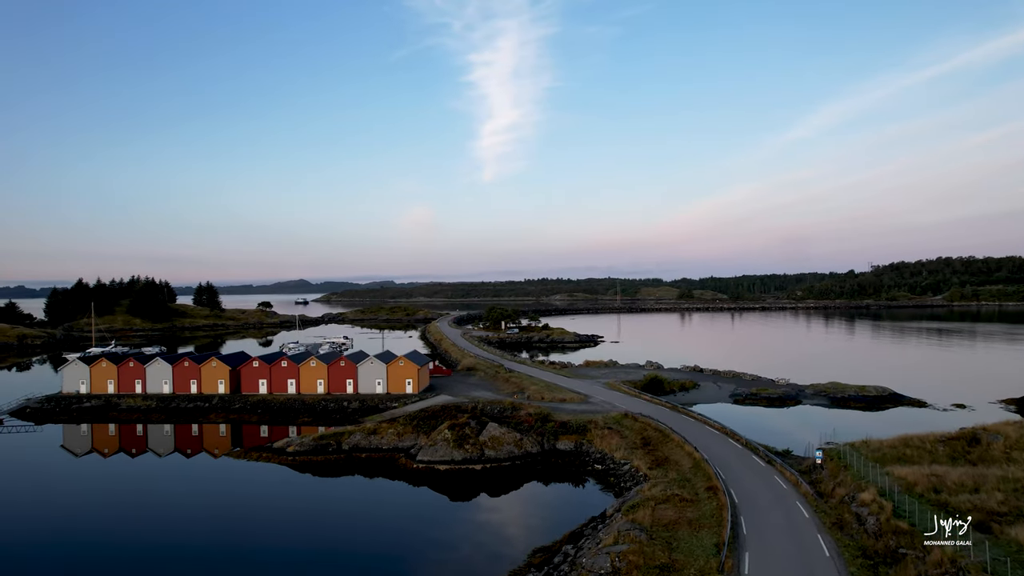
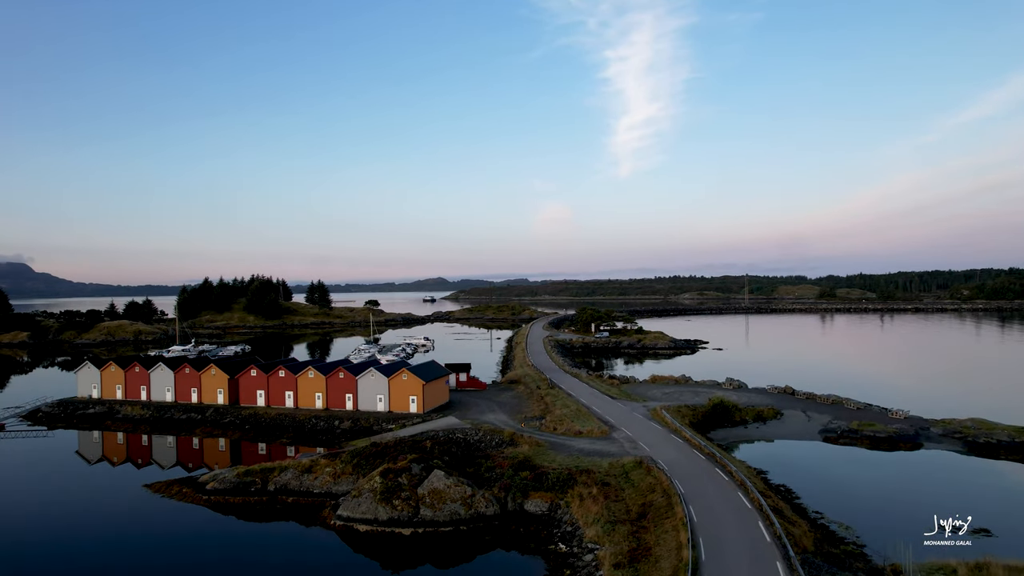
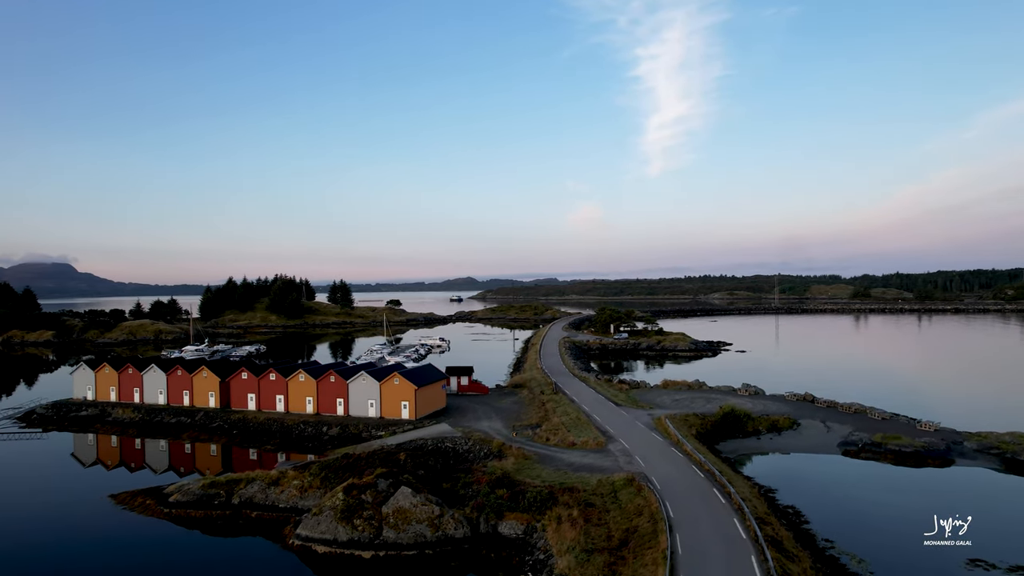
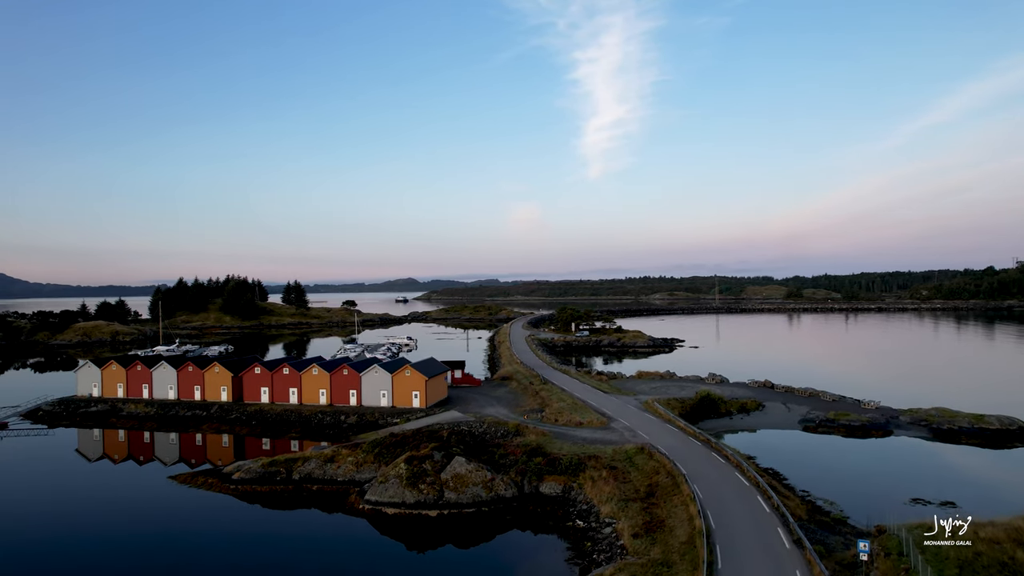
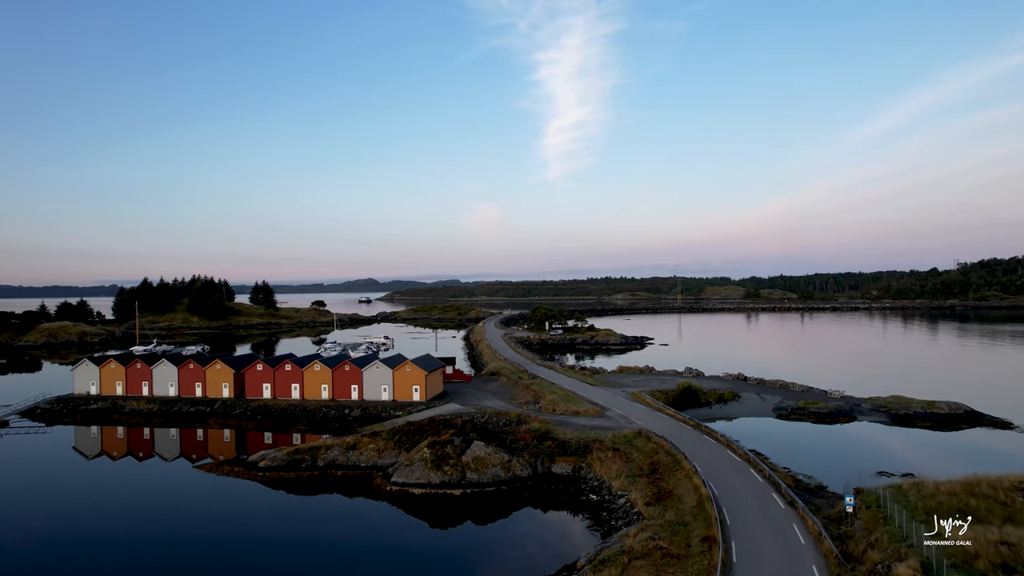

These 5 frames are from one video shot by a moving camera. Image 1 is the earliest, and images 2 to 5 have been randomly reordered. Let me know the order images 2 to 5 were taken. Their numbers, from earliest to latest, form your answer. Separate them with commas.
5, 4, 2, 3
